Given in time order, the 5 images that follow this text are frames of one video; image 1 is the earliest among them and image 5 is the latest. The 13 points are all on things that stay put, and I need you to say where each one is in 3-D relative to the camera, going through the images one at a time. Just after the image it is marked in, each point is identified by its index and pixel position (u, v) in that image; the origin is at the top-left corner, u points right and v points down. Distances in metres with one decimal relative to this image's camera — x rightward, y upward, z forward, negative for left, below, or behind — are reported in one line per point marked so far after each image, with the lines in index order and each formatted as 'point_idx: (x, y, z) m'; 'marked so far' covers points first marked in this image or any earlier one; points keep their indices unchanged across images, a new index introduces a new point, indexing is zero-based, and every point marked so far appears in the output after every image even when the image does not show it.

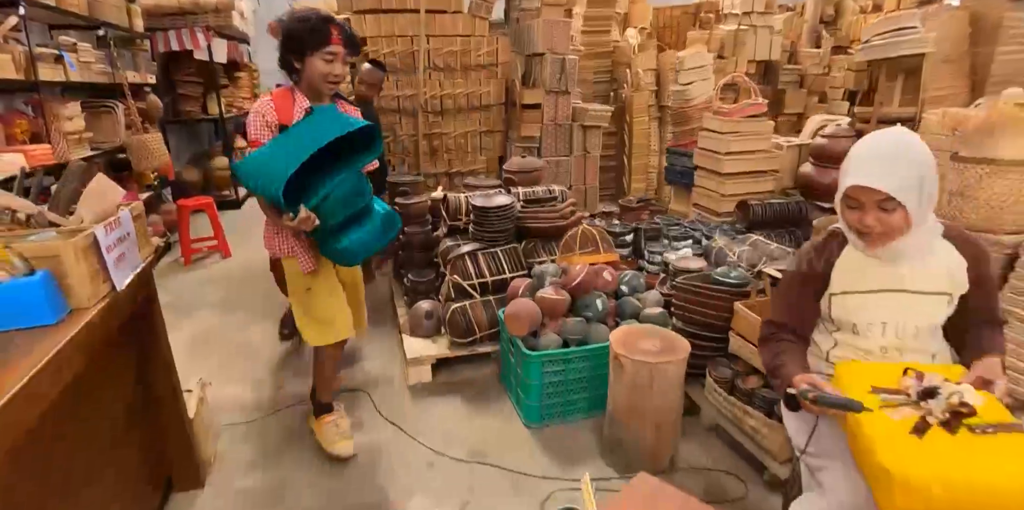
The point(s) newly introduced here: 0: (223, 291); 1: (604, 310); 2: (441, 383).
0: (-1.9, -0.2, +3.5) m
1: (+0.4, -0.2, +2.1) m
2: (-0.3, -0.6, +2.4) m
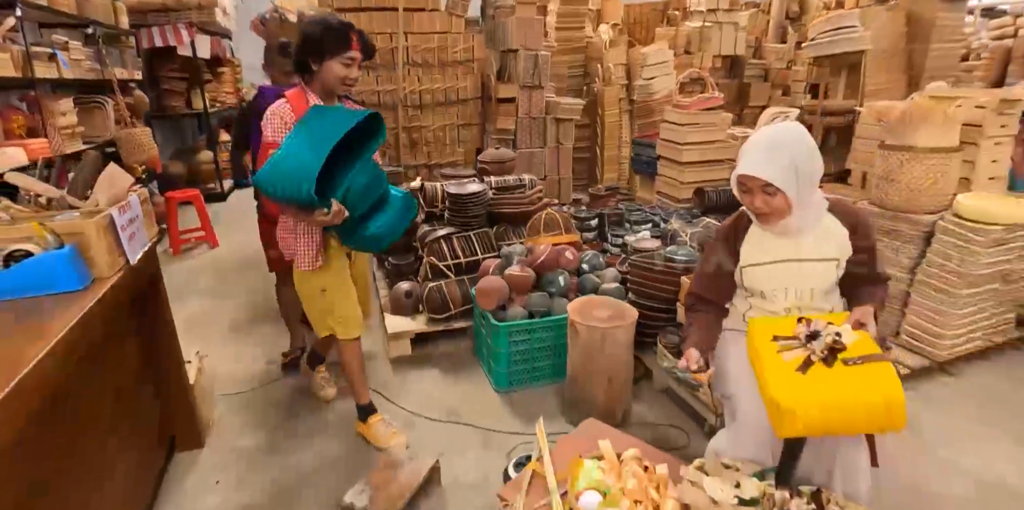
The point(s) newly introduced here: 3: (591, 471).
0: (-2.1, -0.2, +3.7) m
1: (+0.2, -0.1, +2.3) m
2: (-0.5, -0.5, +2.6) m
3: (+0.2, -0.5, +1.3) m
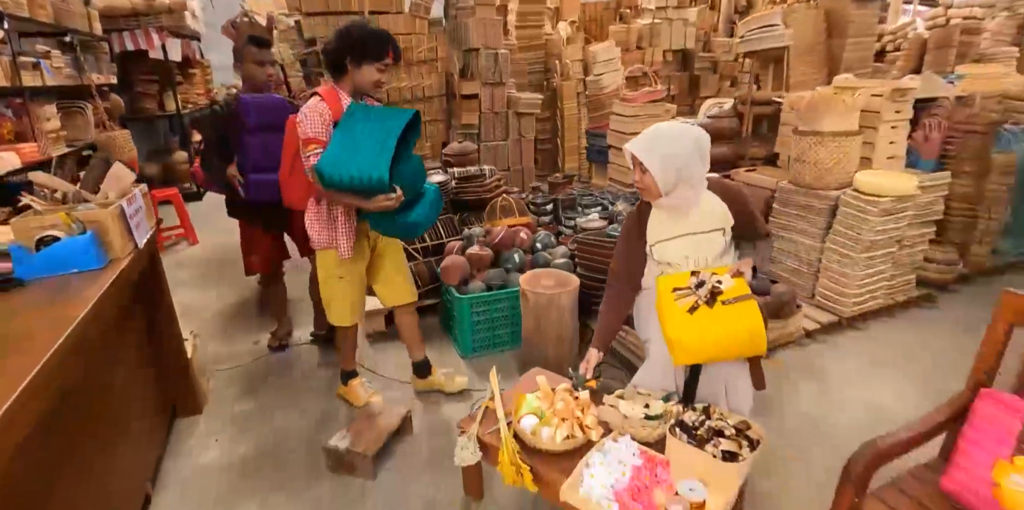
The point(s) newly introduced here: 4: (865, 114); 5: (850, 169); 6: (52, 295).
0: (-2.3, -0.1, +3.9) m
1: (0.0, 0.0, +2.6) m
2: (-0.6, -0.4, +2.9) m
3: (+0.1, -0.5, +1.6) m
4: (+2.0, +0.8, +2.9) m
5: (+1.8, +0.5, +2.8) m
6: (-1.2, -0.1, +1.4) m
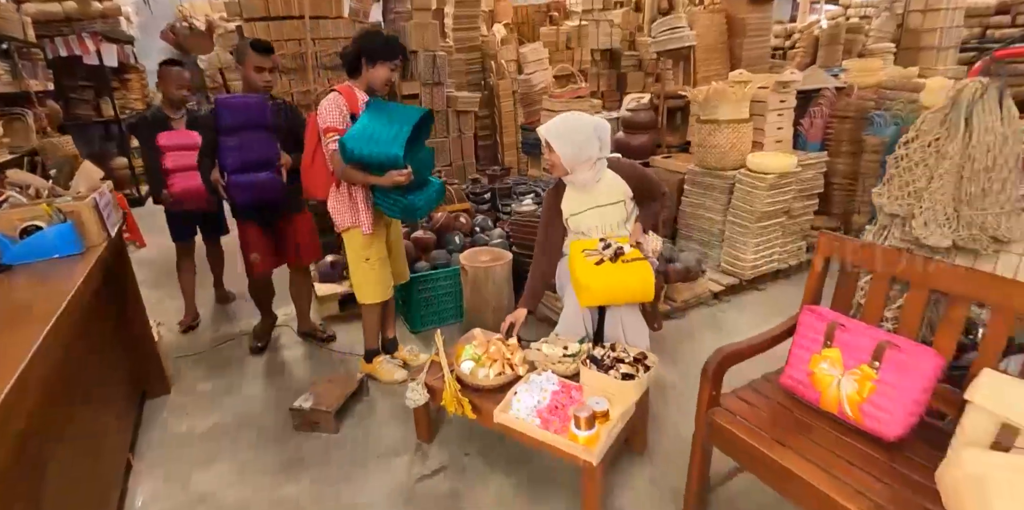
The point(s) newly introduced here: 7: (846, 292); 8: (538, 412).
0: (-2.8, -0.1, +4.0) m
1: (-0.3, +0.1, +2.9) m
2: (-1.0, -0.3, +3.1) m
3: (-0.2, -0.3, +1.9) m
4: (+1.6, +1.0, +3.4) m
5: (+1.4, +0.6, +3.3) m
6: (-1.4, -0.1, +1.6) m
7: (+1.0, -0.1, +1.6) m
8: (+0.1, -0.5, +1.7) m
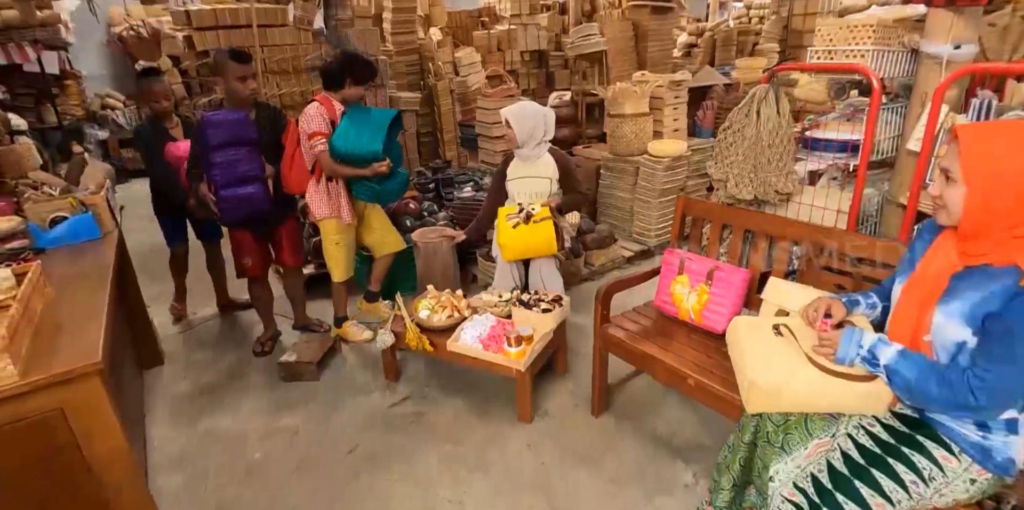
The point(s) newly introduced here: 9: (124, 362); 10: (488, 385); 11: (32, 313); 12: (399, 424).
0: (-3.2, -0.1, +4.2) m
1: (-0.7, +0.2, +3.4) m
2: (-1.3, -0.3, +3.5) m
3: (-0.4, -0.2, +2.4) m
4: (+1.1, +1.2, +4.1) m
5: (+1.0, +0.9, +3.9) m
6: (-1.6, 0.0, +2.0) m
7: (+0.8, +0.1, +2.2) m
8: (-0.1, -0.4, +2.2) m
9: (-1.7, -0.5, +2.3) m
10: (-0.1, -0.6, +2.5) m
11: (-1.3, -0.2, +1.5) m
12: (-0.5, -0.8, +2.3) m
